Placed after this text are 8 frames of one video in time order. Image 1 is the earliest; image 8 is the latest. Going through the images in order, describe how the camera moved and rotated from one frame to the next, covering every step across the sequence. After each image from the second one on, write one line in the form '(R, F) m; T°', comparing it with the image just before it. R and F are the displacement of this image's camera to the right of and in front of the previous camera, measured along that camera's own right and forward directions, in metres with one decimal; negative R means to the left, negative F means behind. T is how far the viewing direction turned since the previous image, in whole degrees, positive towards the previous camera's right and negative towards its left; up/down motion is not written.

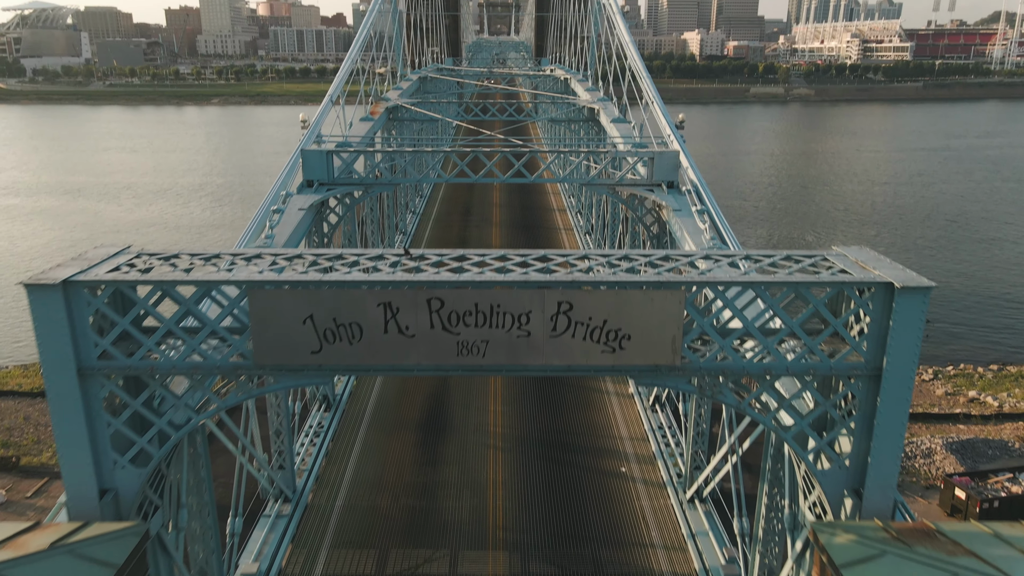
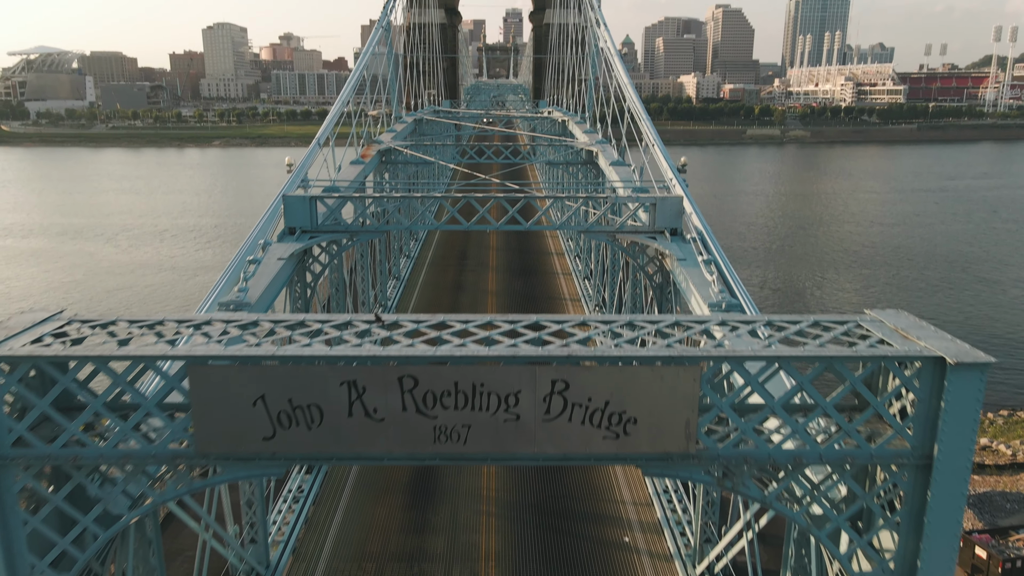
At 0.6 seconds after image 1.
(+0.1, +0.6) m; 0°
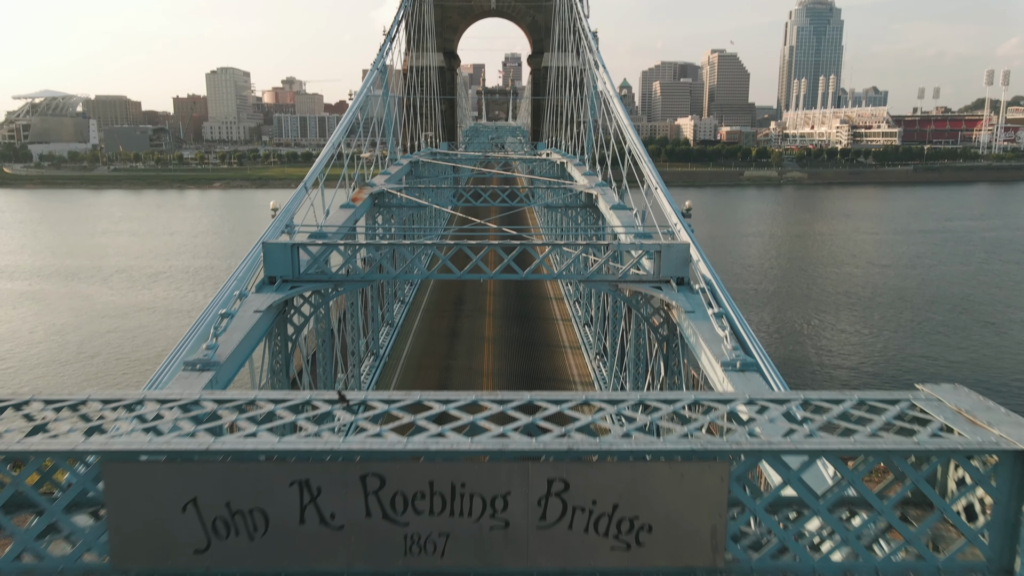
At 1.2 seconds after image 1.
(0.0, +0.6) m; 0°
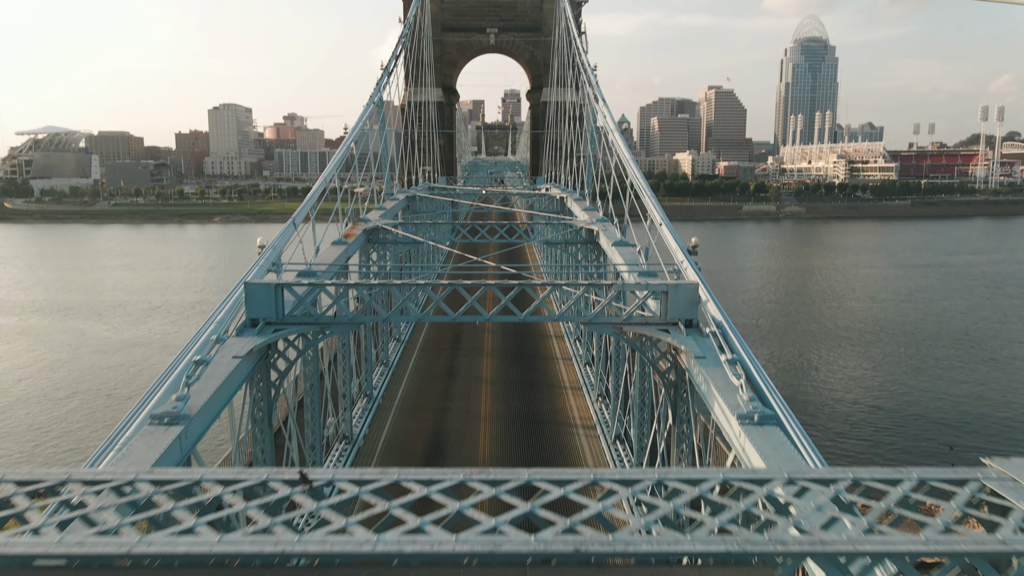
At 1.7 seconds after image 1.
(0.0, +0.5) m; 0°
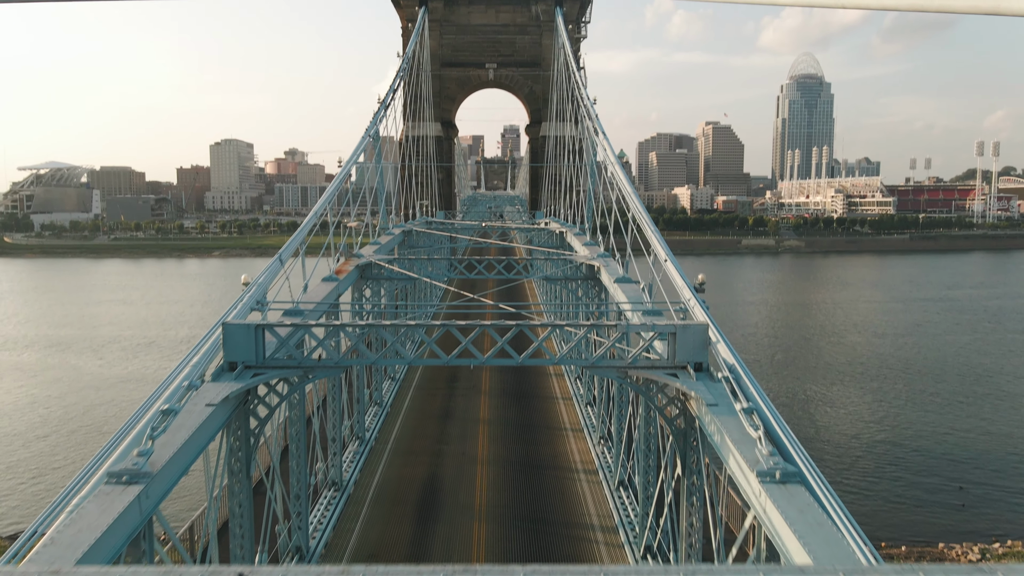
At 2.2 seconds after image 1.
(0.0, +0.5) m; 0°
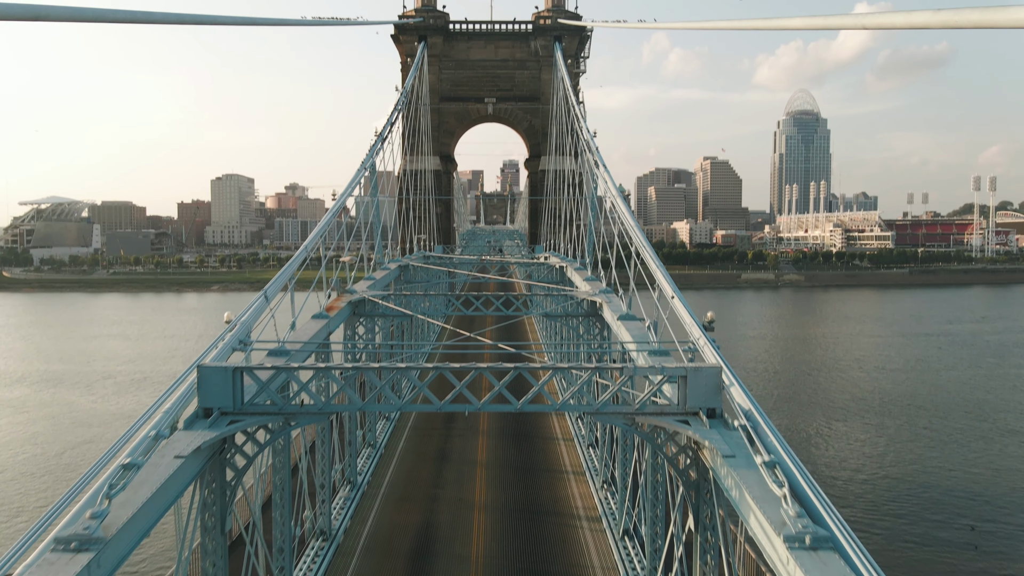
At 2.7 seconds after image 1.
(0.0, +0.5) m; 0°
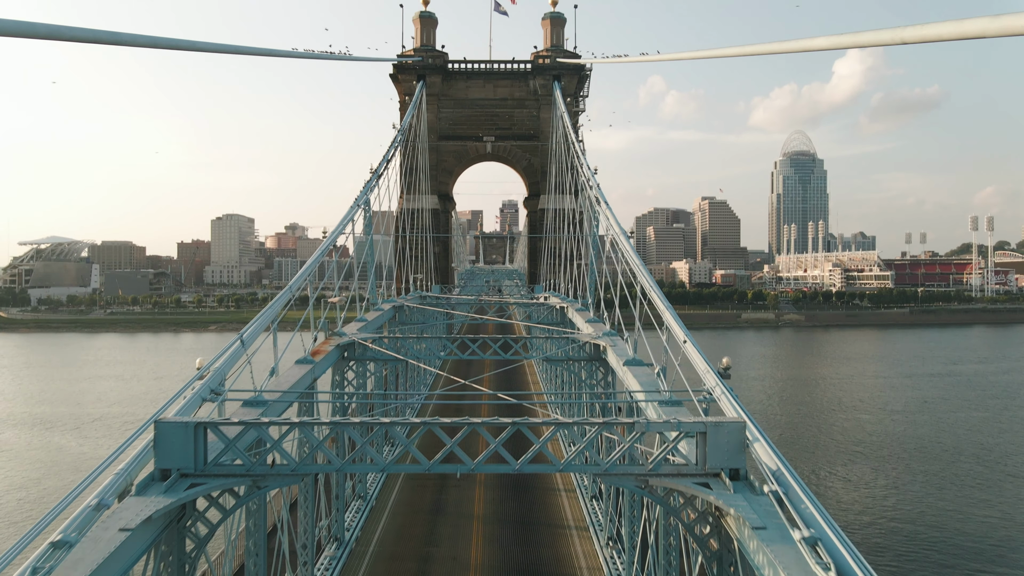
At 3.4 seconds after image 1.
(0.0, +0.7) m; 0°
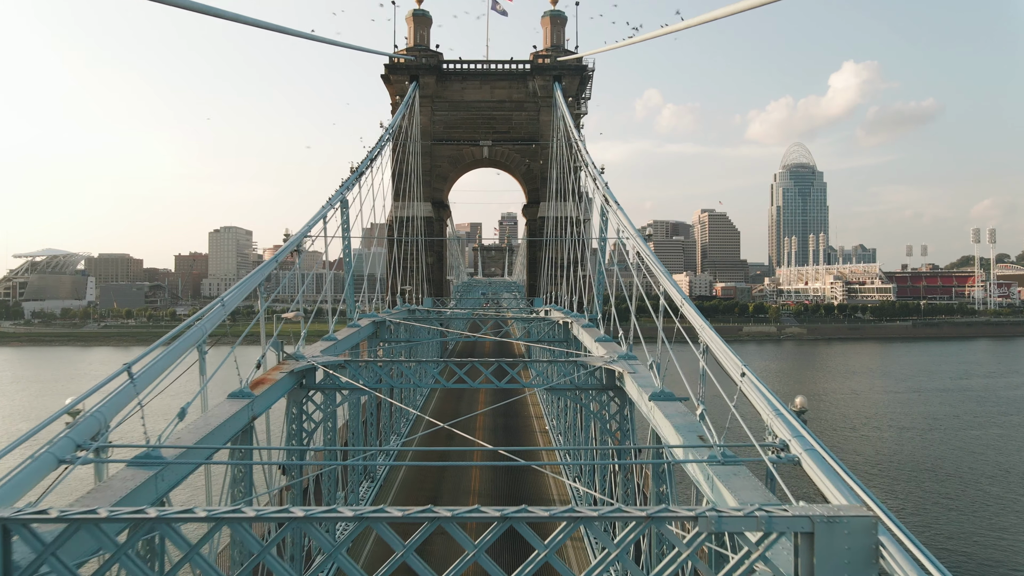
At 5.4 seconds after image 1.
(0.0, +2.2) m; 0°
